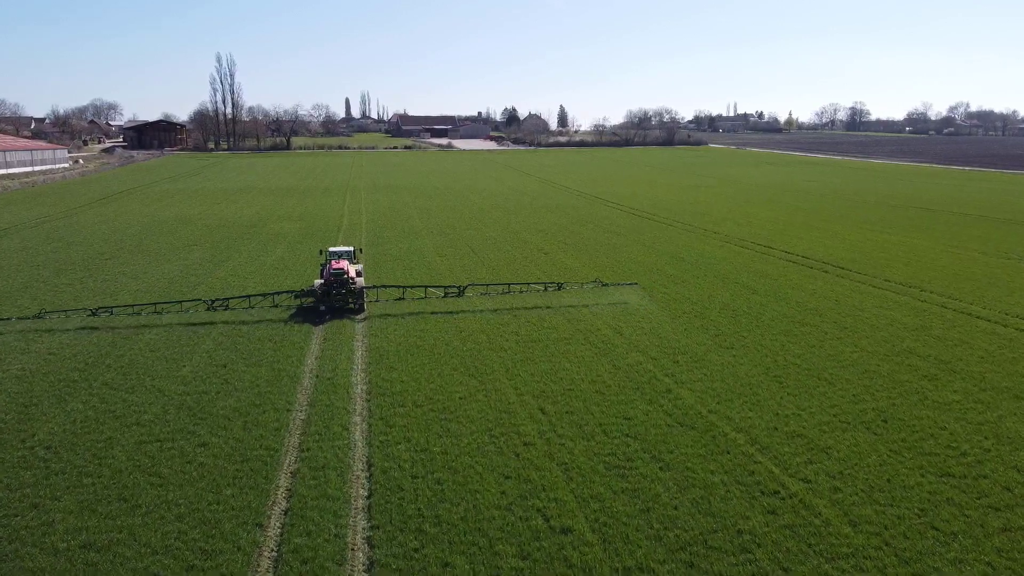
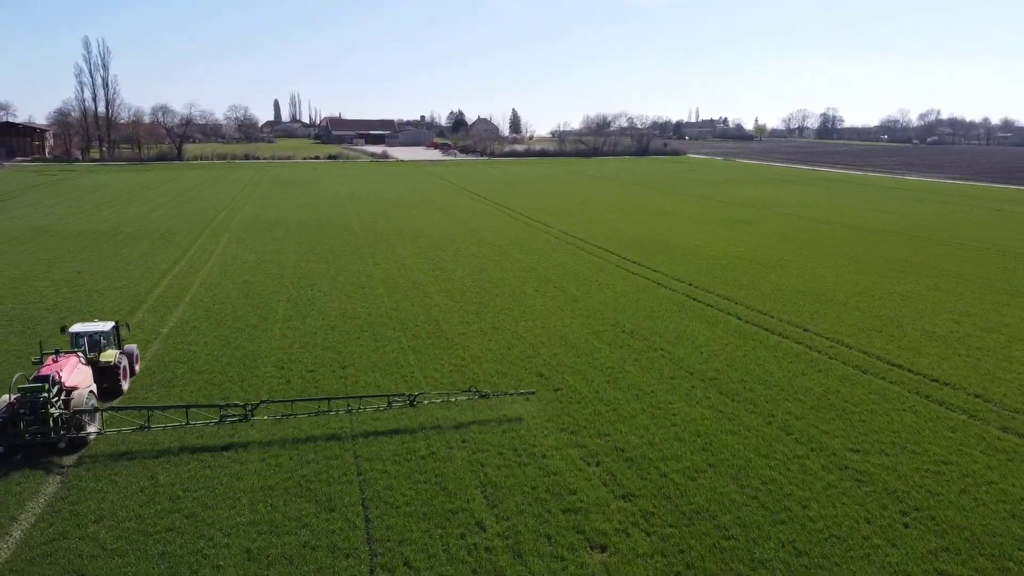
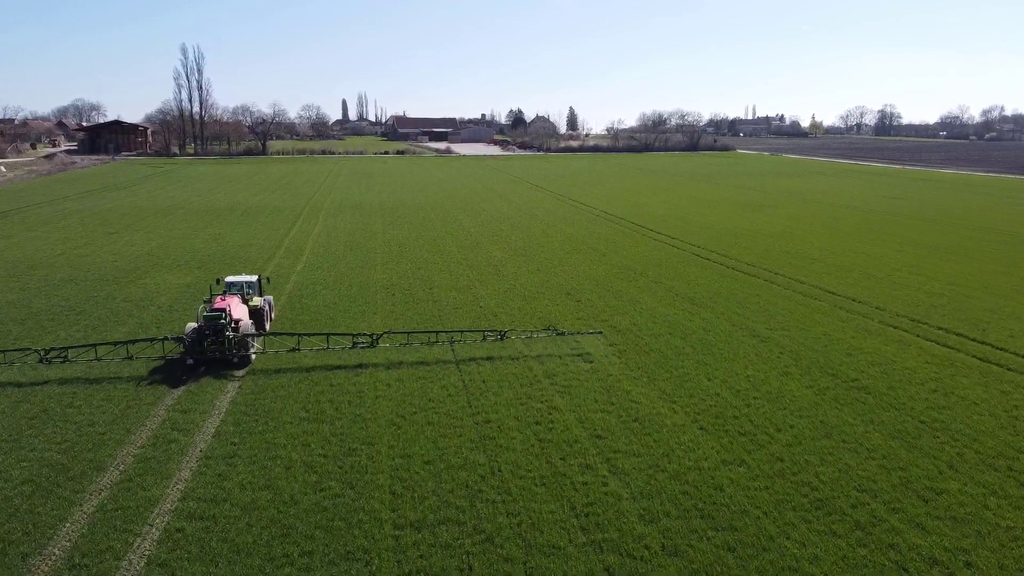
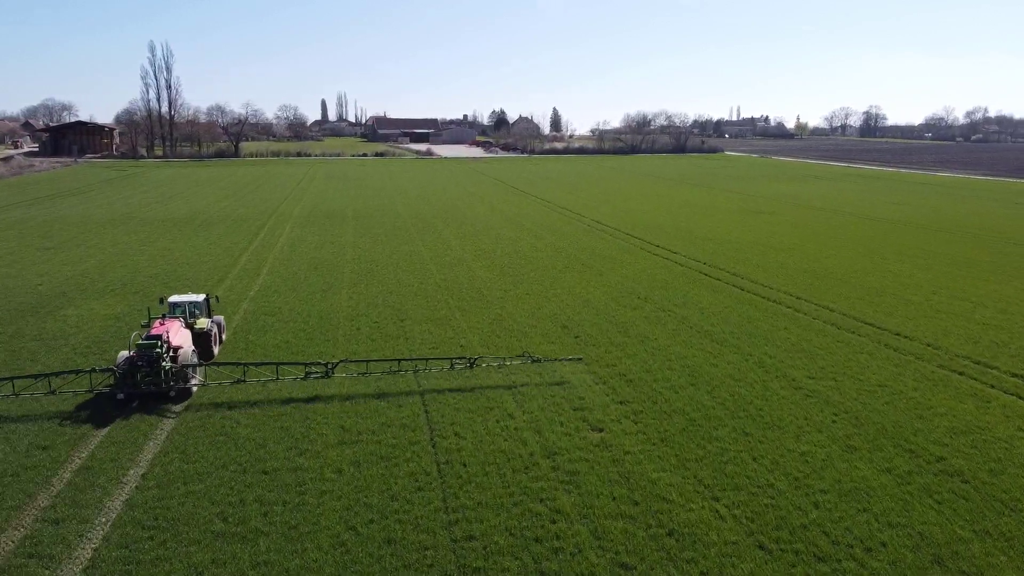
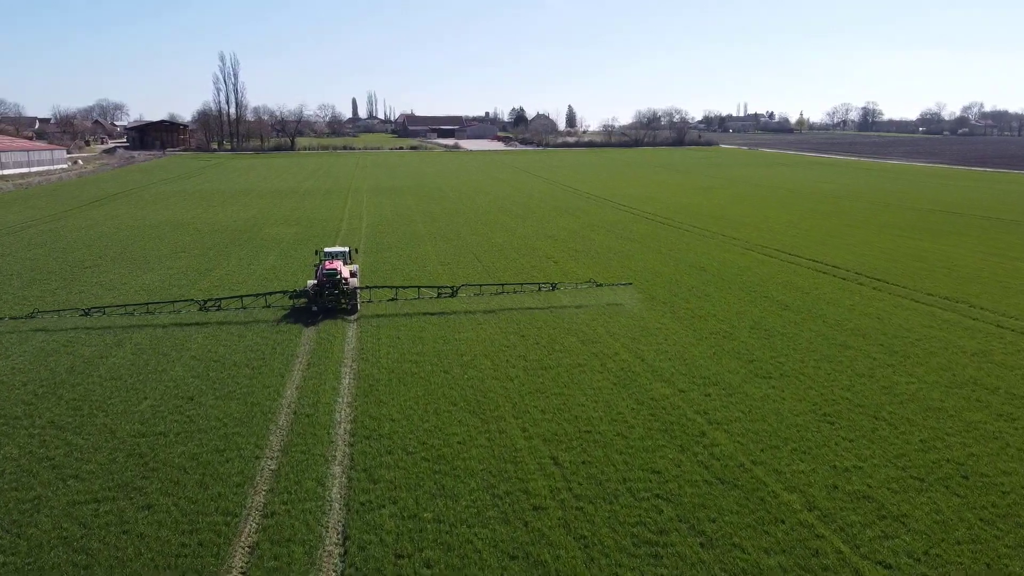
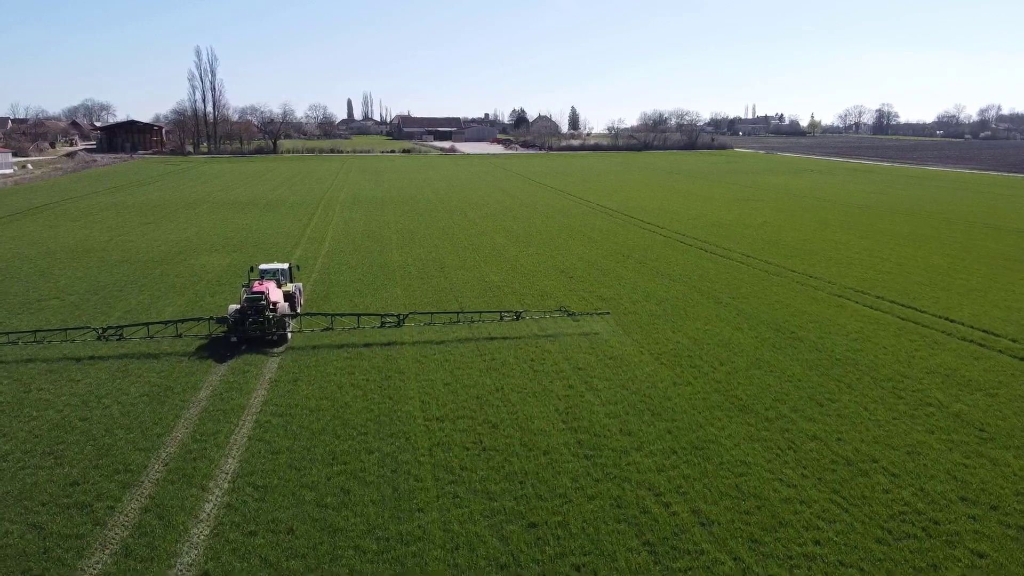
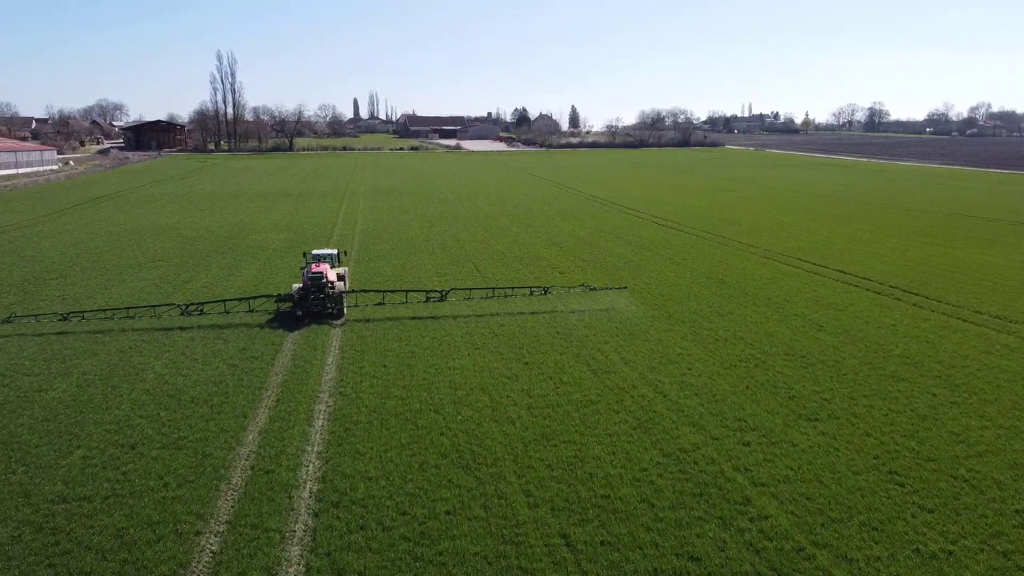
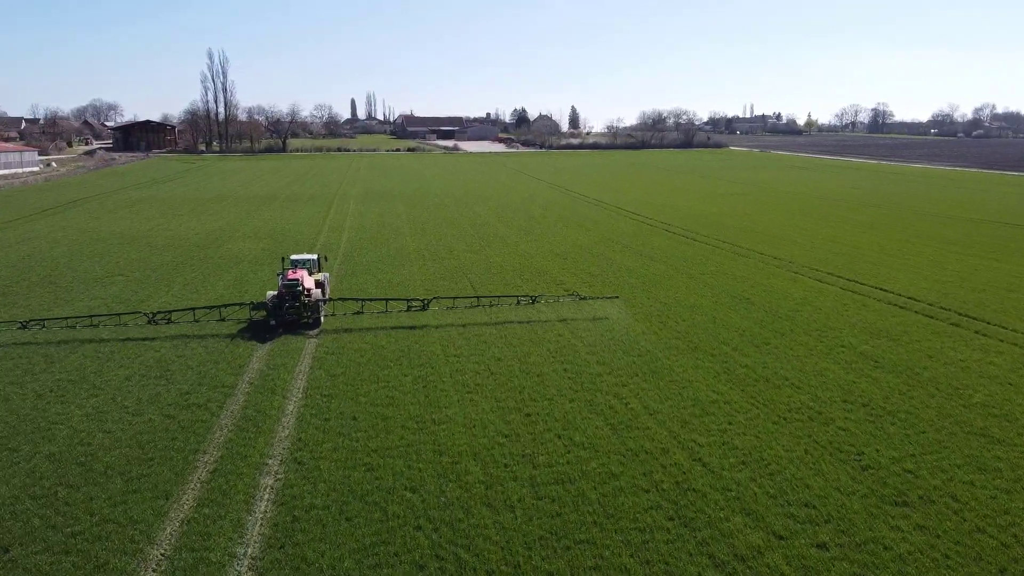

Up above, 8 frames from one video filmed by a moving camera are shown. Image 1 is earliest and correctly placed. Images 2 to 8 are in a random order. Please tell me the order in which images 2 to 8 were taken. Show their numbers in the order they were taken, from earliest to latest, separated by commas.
5, 7, 8, 6, 3, 4, 2
